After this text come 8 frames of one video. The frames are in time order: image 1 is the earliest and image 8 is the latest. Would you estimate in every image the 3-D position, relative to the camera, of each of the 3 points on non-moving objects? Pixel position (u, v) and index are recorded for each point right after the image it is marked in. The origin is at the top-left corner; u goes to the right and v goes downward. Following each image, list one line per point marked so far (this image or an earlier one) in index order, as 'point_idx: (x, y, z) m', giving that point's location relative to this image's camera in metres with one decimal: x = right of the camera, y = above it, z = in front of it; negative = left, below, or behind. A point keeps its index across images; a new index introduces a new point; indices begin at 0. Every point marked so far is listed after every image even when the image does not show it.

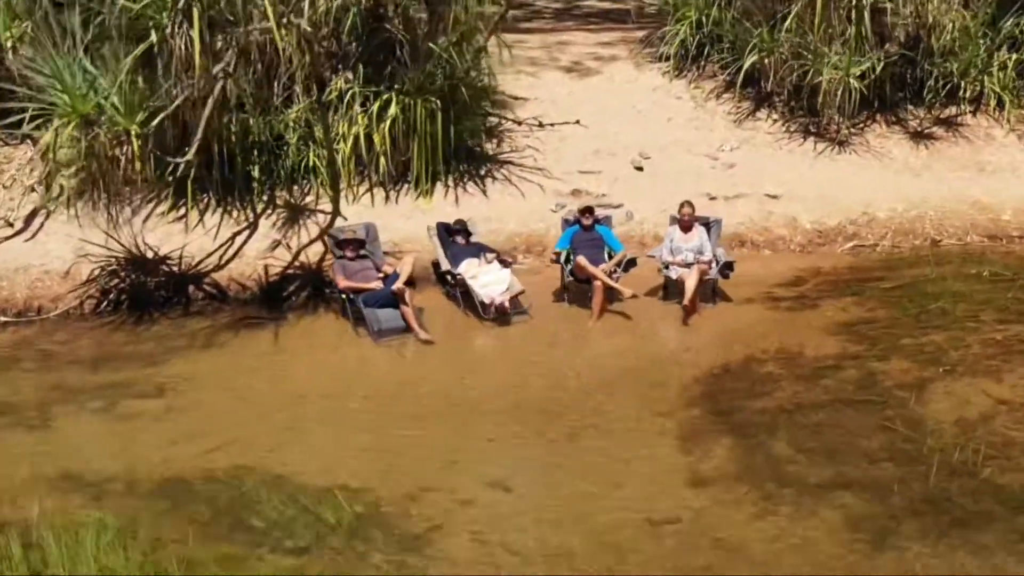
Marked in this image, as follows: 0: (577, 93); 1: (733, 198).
0: (+0.9, +2.6, +14.7) m
1: (+2.4, +1.0, +12.1) m
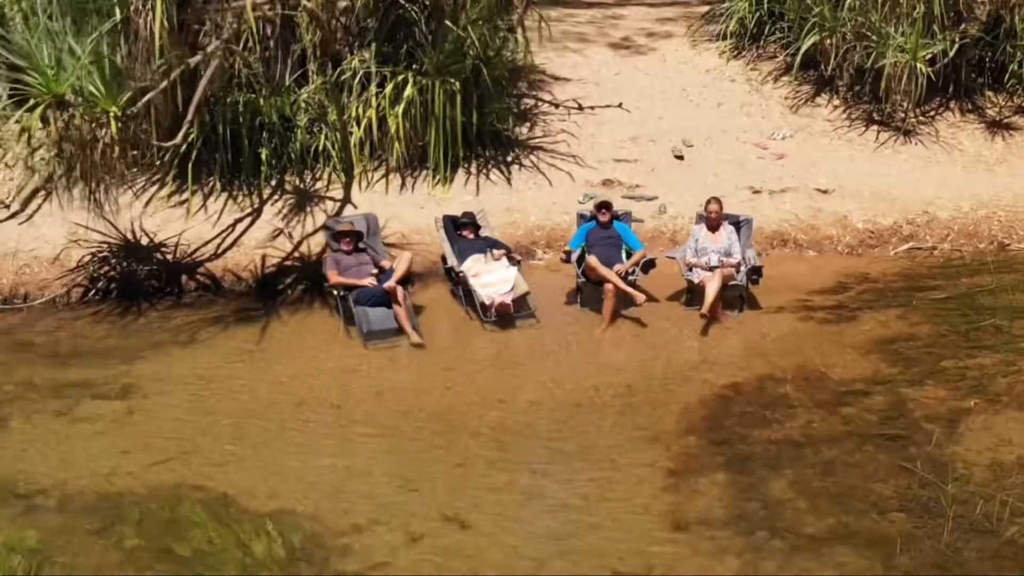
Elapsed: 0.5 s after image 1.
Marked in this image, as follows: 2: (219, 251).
0: (+1.4, +2.6, +13.8) m
1: (+2.7, +1.0, +11.2) m
2: (-2.6, +0.3, +9.8) m
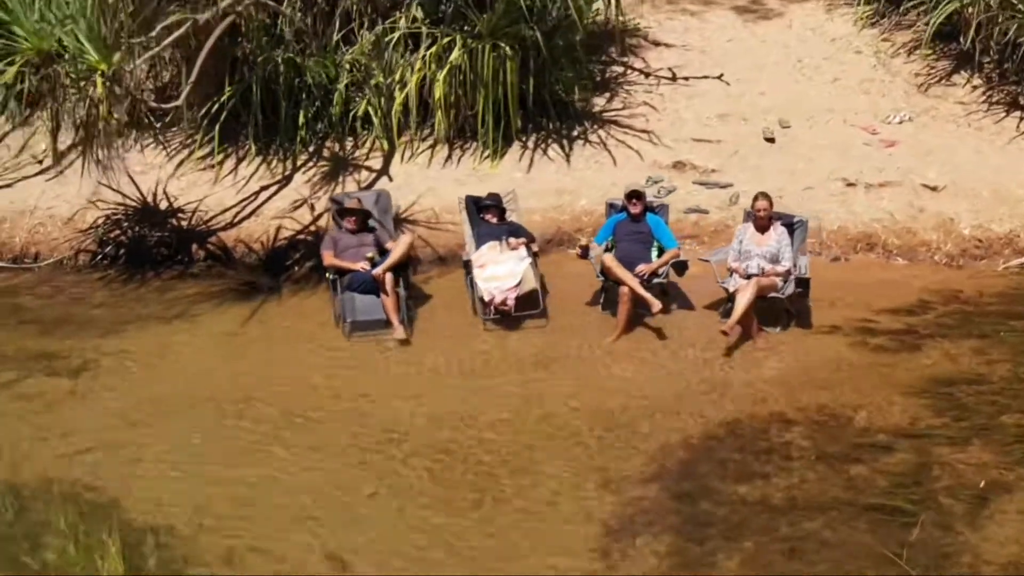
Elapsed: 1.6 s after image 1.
0: (+2.5, +2.7, +12.3) m
1: (+3.1, +0.9, +9.6) m
2: (-2.3, +0.6, +9.3) m
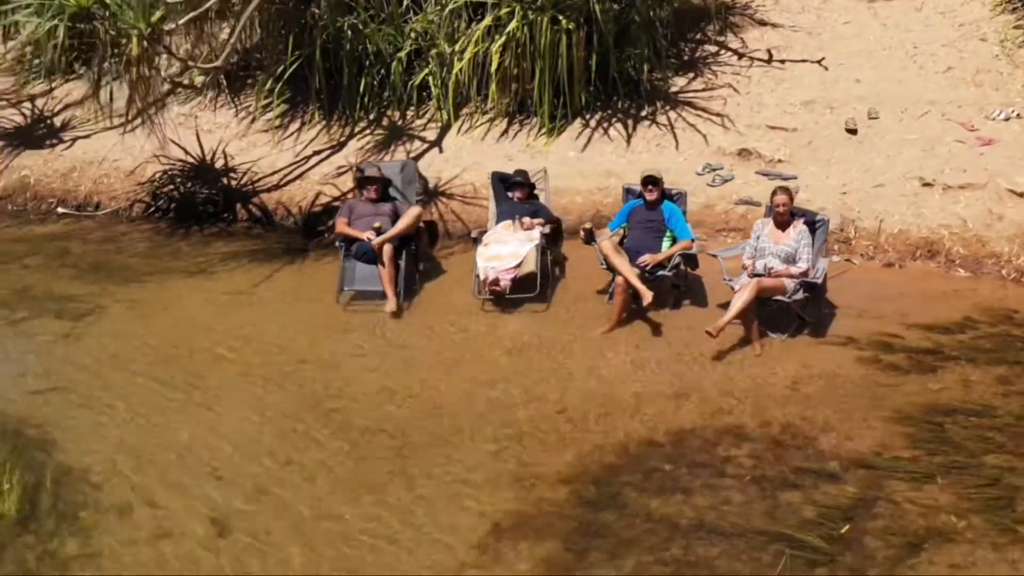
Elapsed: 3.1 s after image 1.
0: (+3.5, +2.7, +11.4) m
1: (+3.4, +0.8, +8.7) m
2: (-2.0, +0.9, +9.4) m
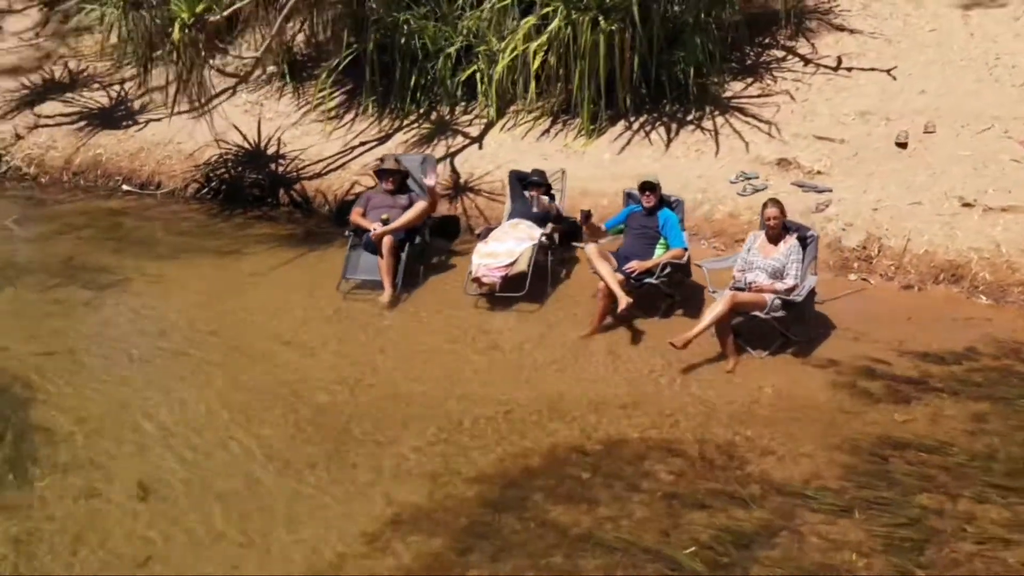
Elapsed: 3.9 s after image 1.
0: (+4.2, +2.5, +10.8) m
1: (+3.5, +0.6, +8.1) m
2: (-1.6, +1.0, +9.8) m
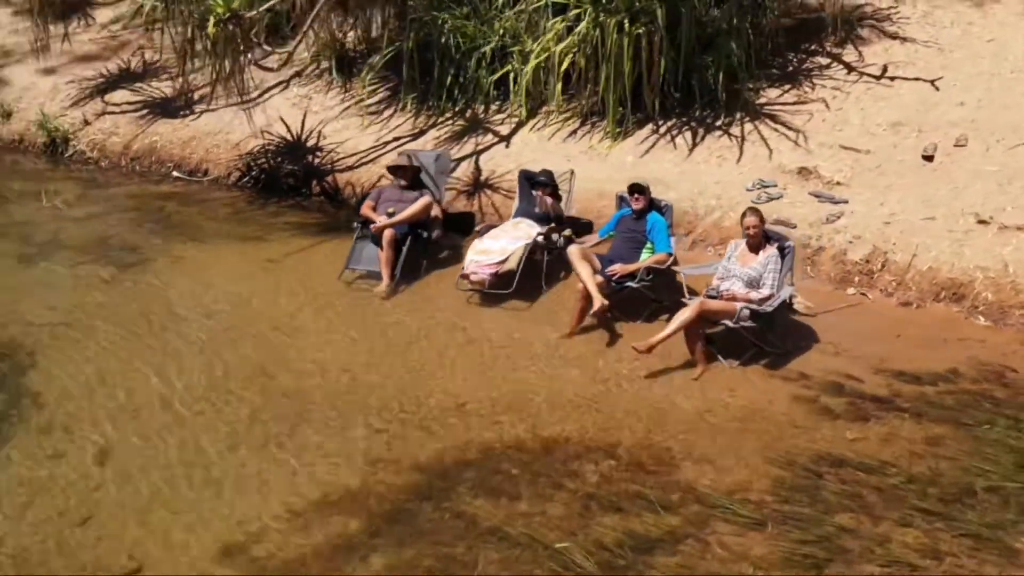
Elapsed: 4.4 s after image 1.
0: (+4.5, +2.3, +10.3) m
1: (+3.5, +0.4, +7.8) m
2: (-1.4, +1.1, +10.1) m
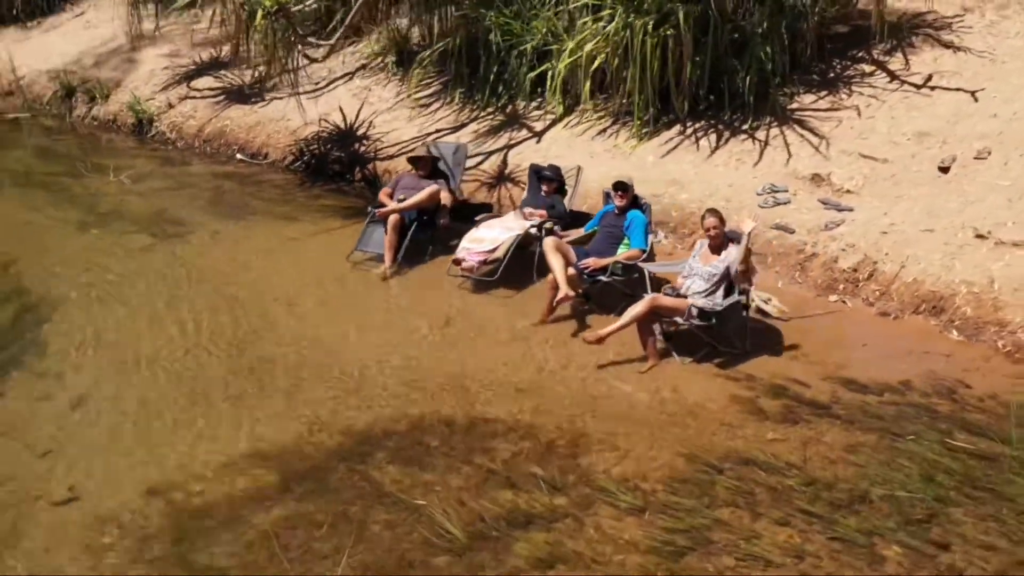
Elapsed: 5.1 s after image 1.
0: (+4.9, +2.1, +9.9) m
1: (+3.4, +0.3, +7.6) m
2: (-1.1, +1.3, +10.5) m
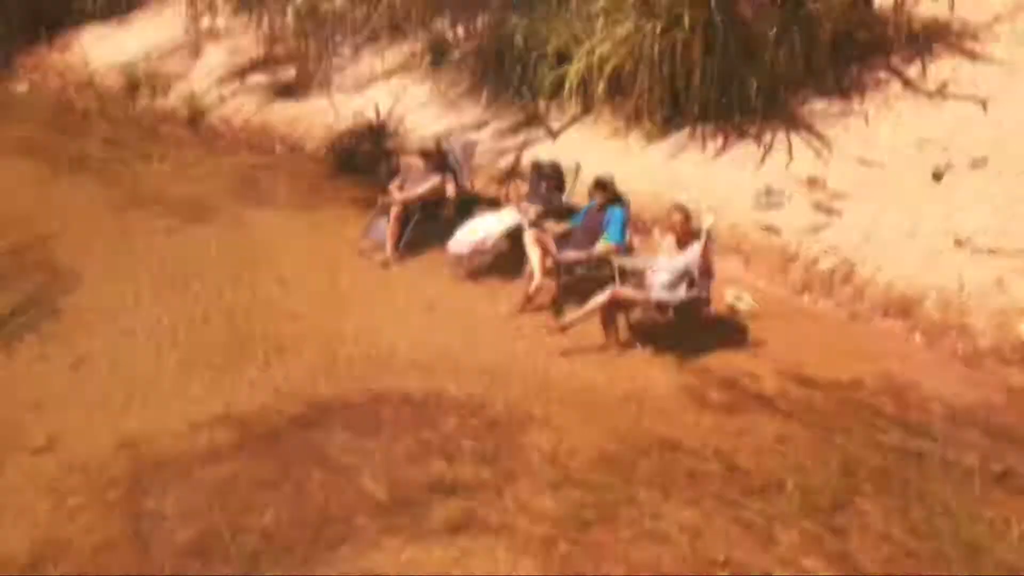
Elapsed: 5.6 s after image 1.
0: (+5.0, +2.0, +9.8) m
1: (+3.2, +0.2, +7.6) m
2: (-0.9, +1.4, +11.0) m
